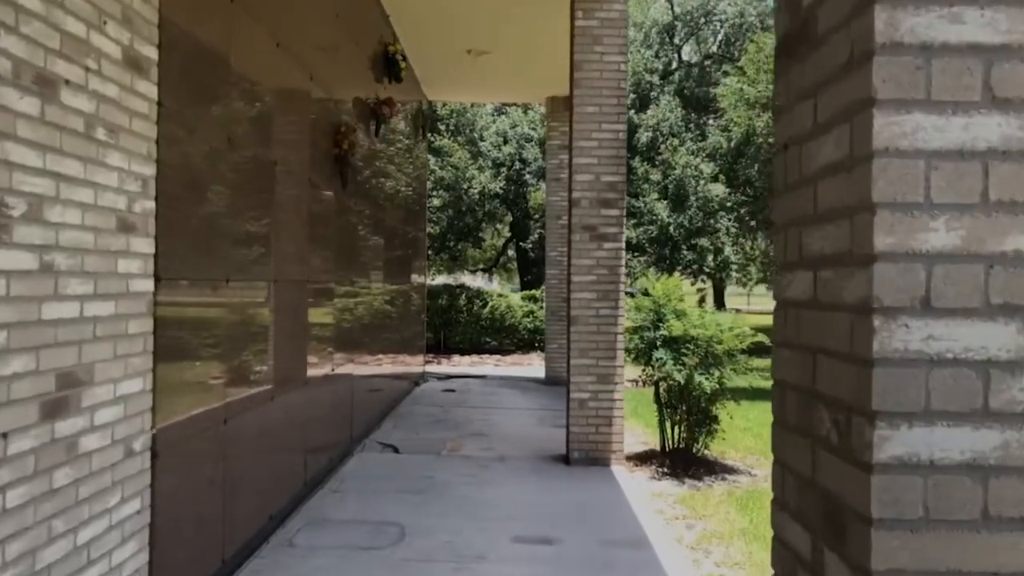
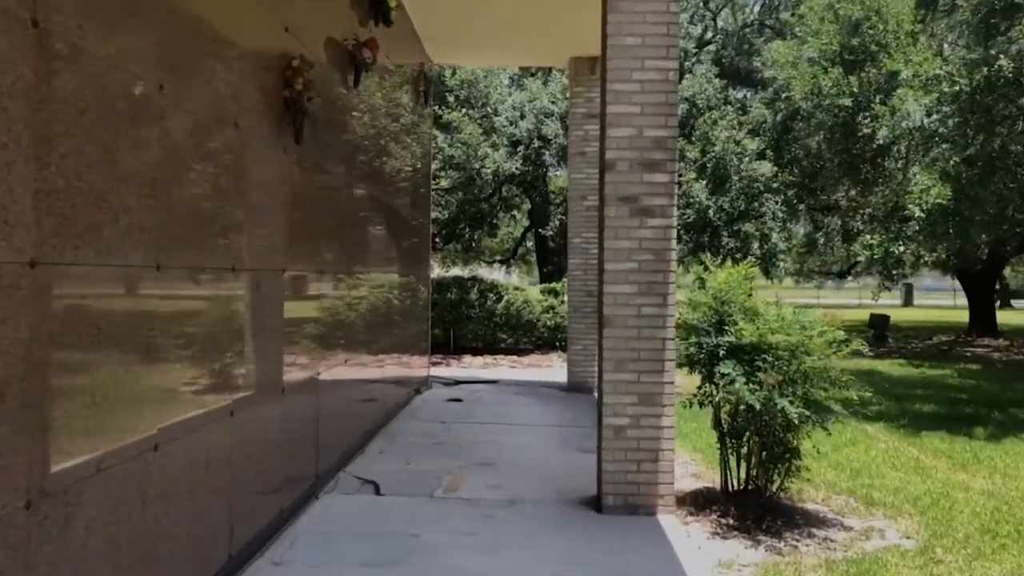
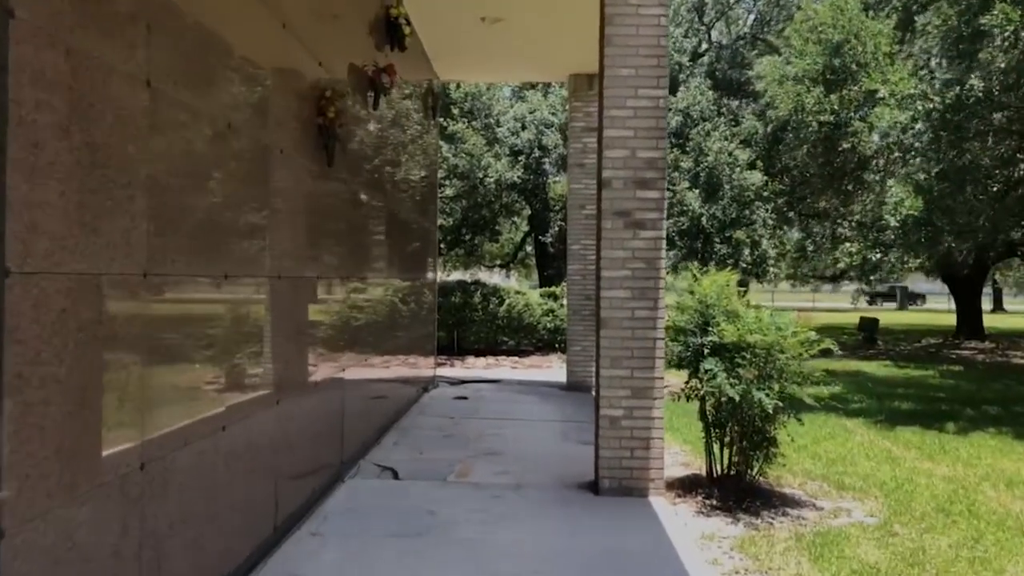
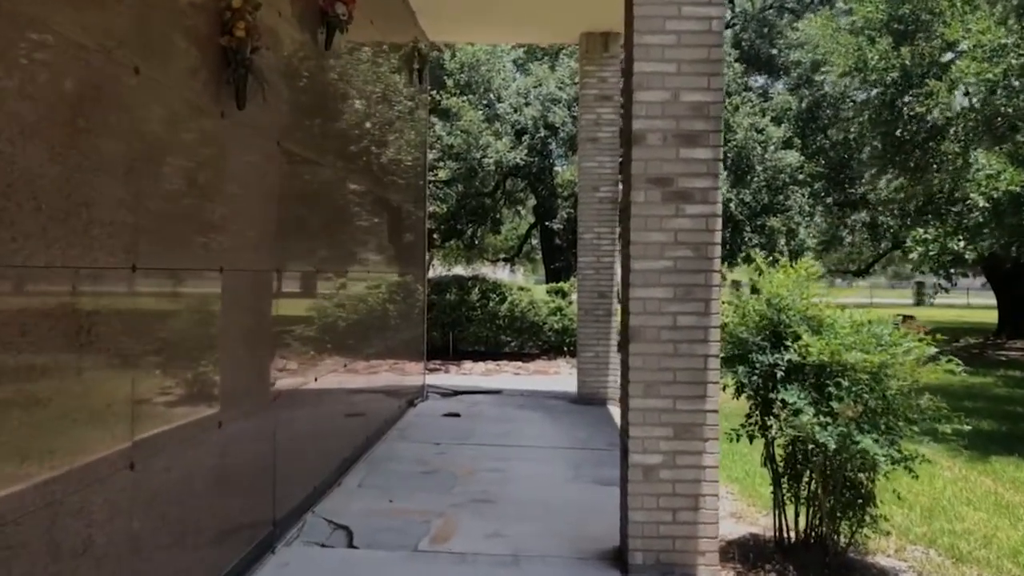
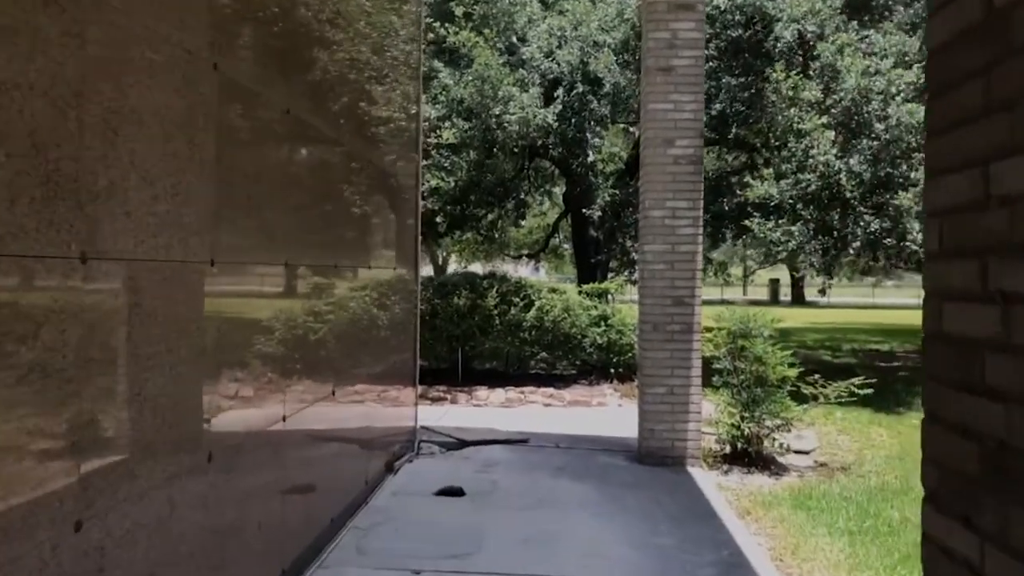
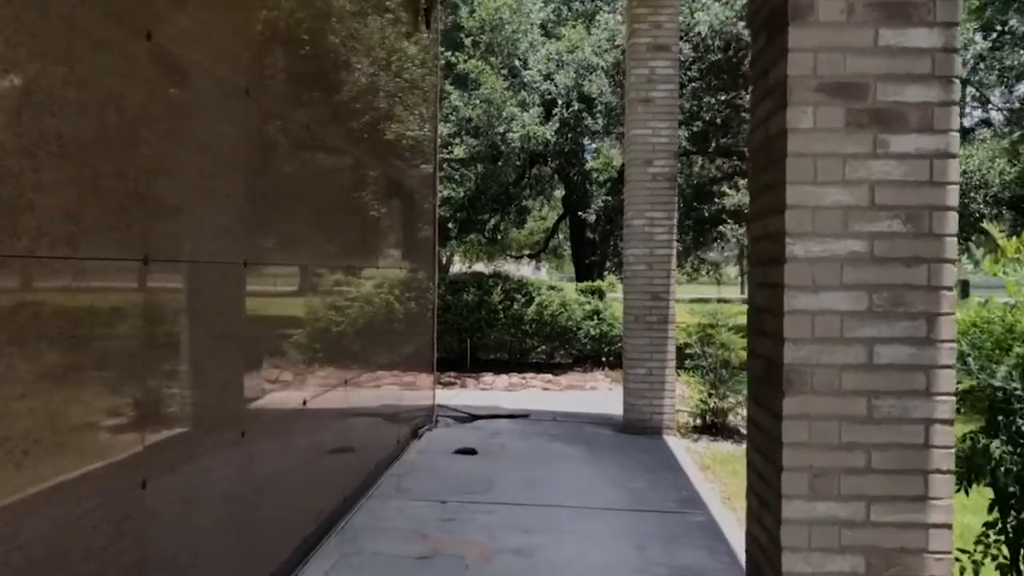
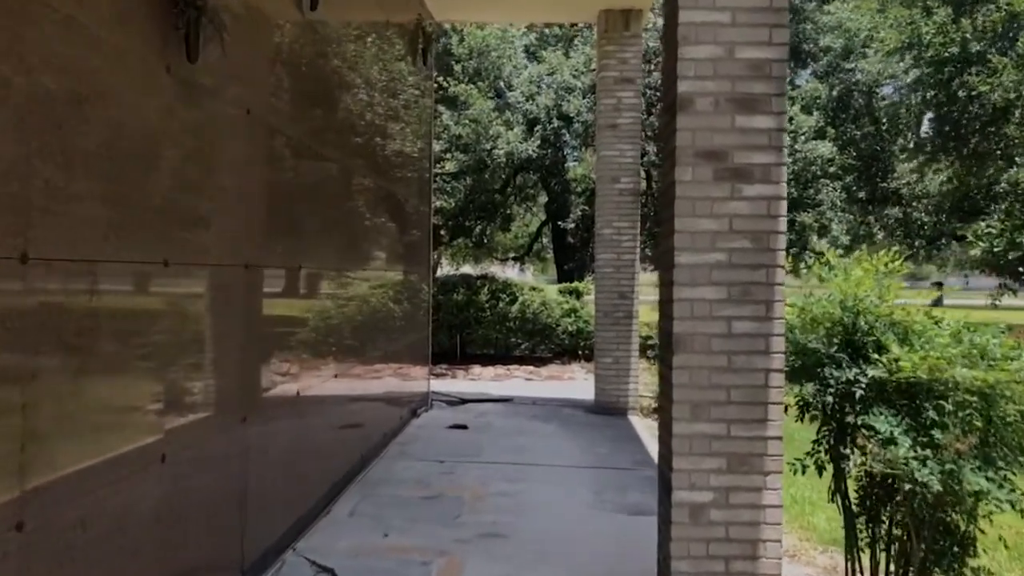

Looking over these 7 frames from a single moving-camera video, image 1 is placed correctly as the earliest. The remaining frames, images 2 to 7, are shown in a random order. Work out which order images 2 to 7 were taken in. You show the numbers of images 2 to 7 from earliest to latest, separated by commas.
3, 2, 4, 7, 6, 5
